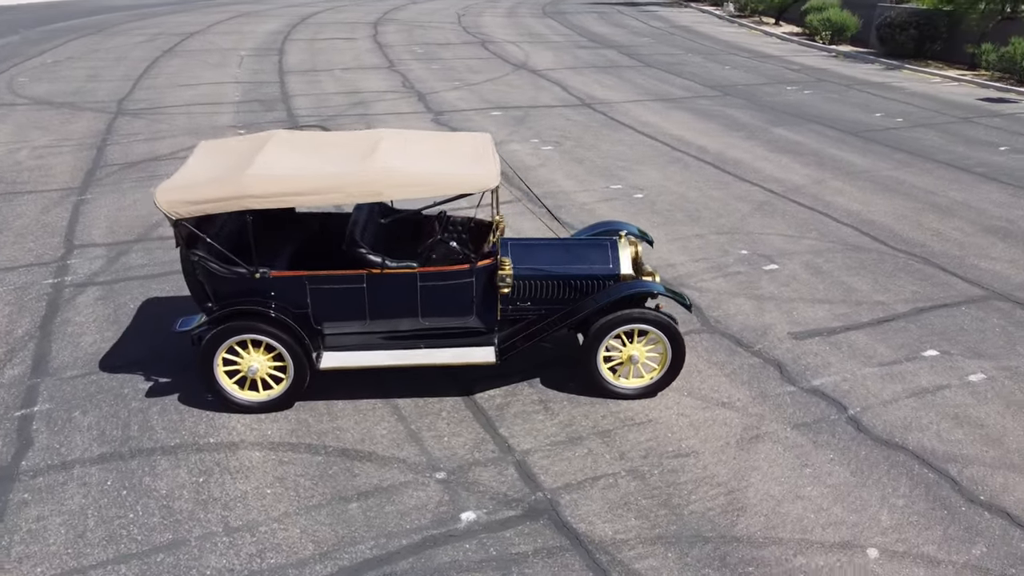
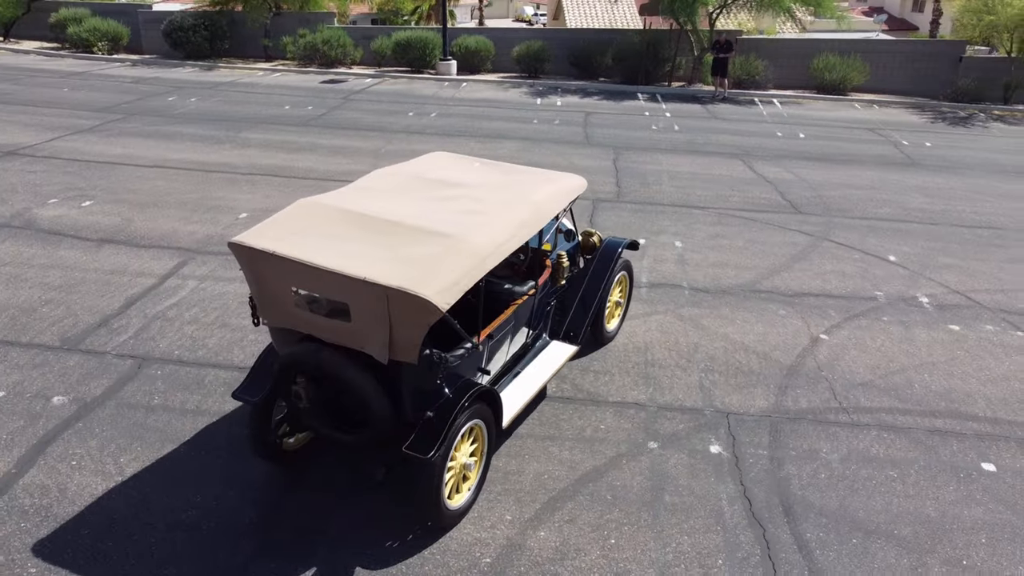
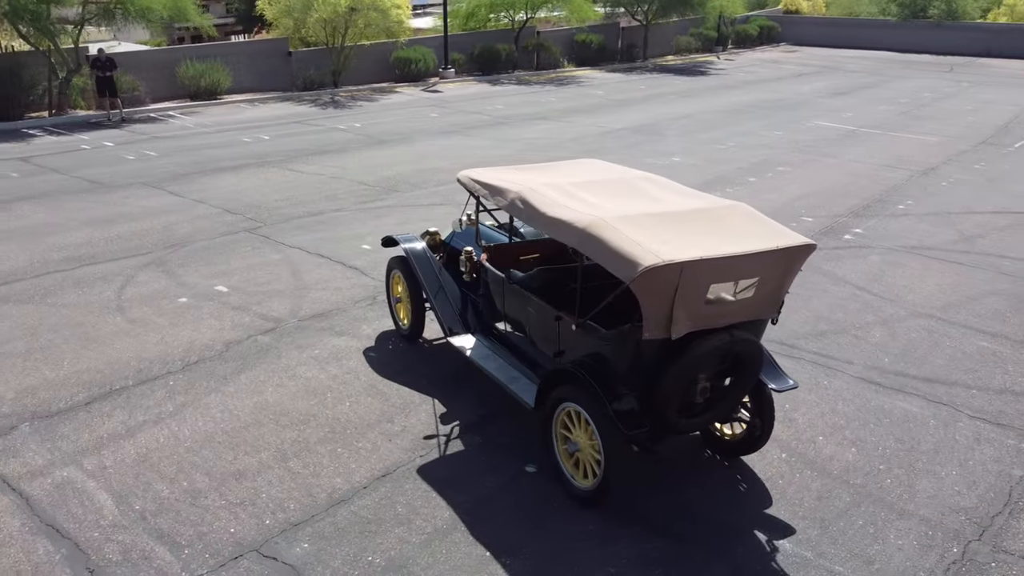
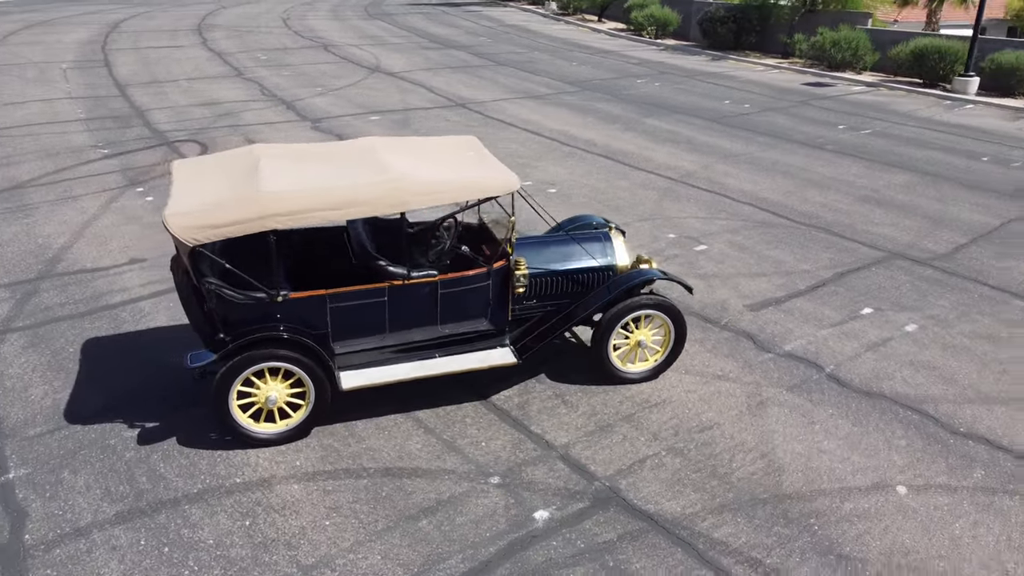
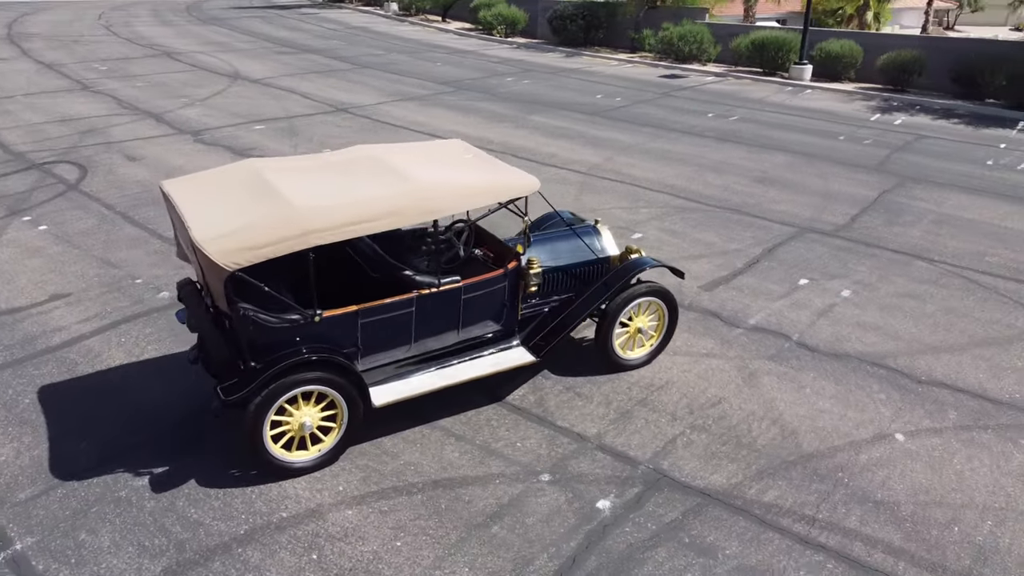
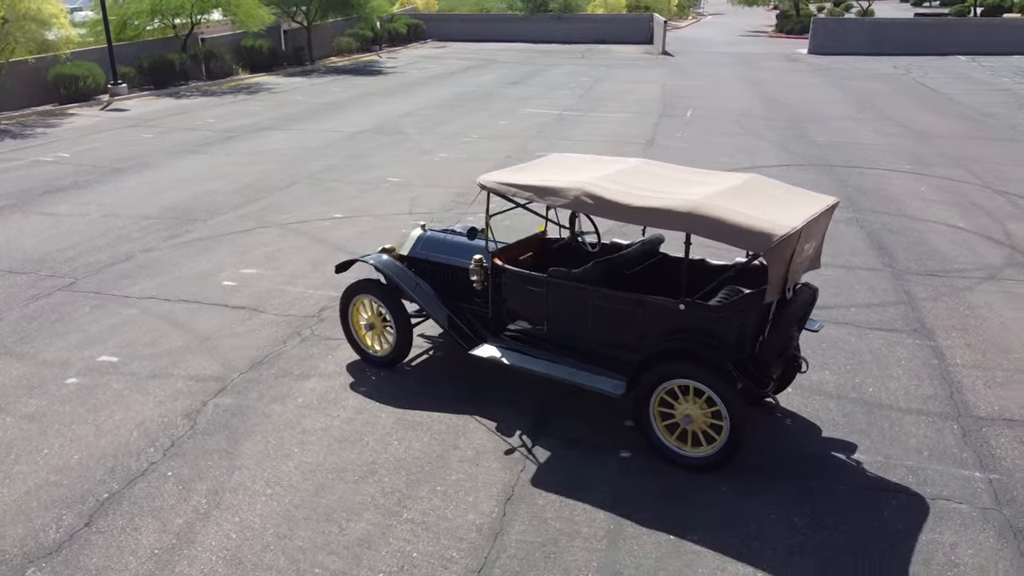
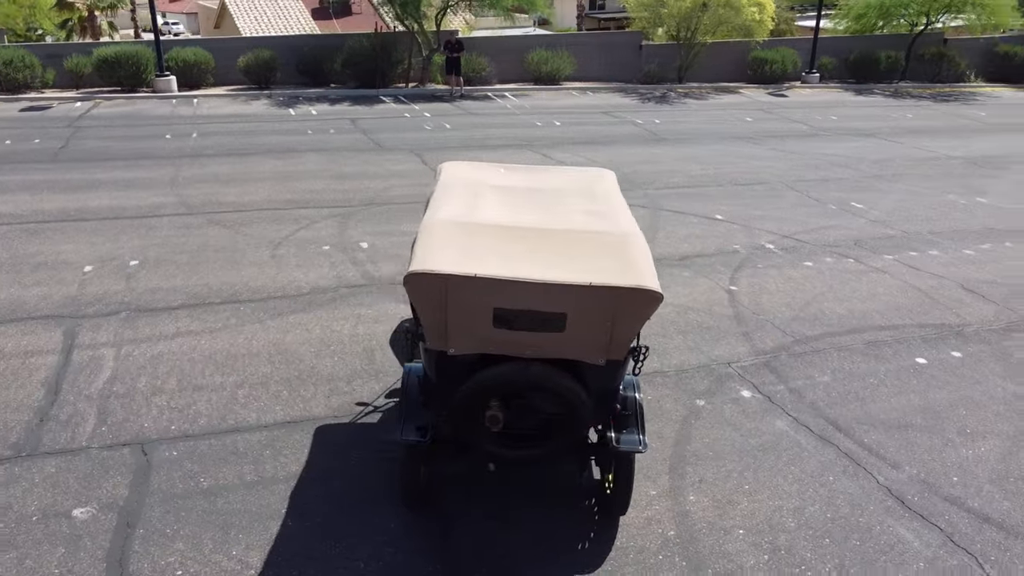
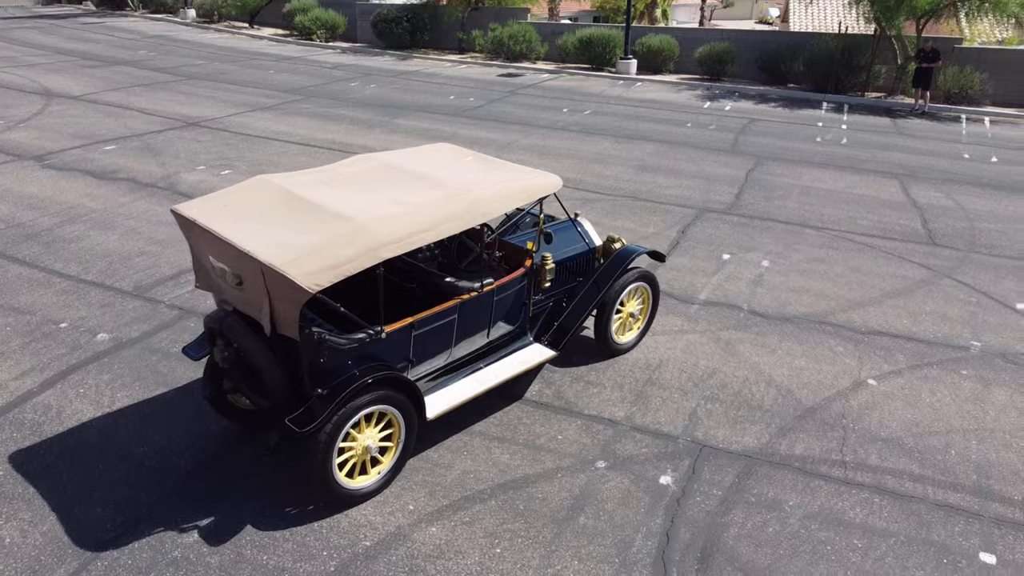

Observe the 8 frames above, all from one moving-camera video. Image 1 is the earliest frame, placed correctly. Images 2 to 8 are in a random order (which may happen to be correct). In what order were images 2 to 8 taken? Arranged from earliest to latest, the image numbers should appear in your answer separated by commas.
4, 5, 8, 2, 7, 3, 6
